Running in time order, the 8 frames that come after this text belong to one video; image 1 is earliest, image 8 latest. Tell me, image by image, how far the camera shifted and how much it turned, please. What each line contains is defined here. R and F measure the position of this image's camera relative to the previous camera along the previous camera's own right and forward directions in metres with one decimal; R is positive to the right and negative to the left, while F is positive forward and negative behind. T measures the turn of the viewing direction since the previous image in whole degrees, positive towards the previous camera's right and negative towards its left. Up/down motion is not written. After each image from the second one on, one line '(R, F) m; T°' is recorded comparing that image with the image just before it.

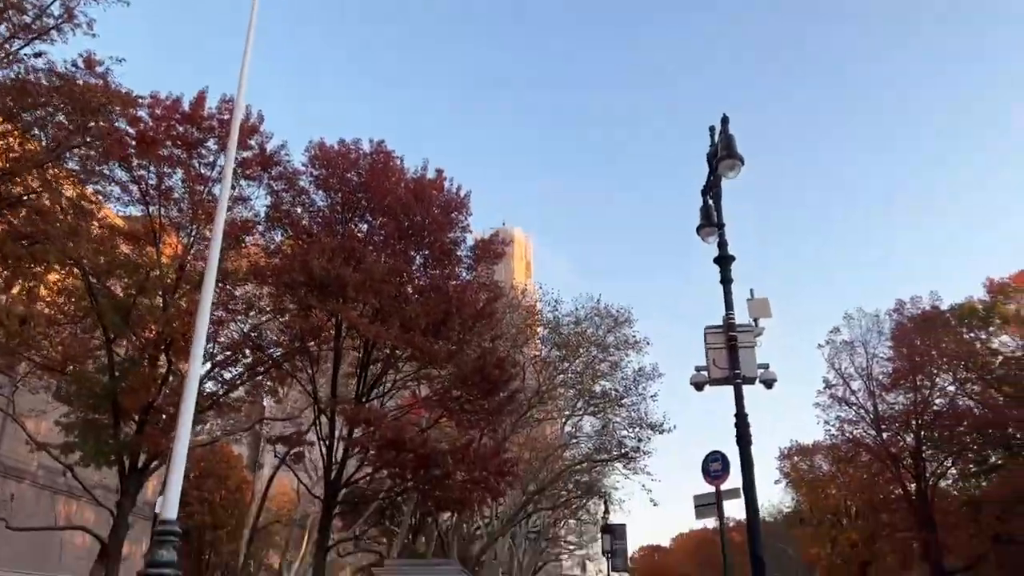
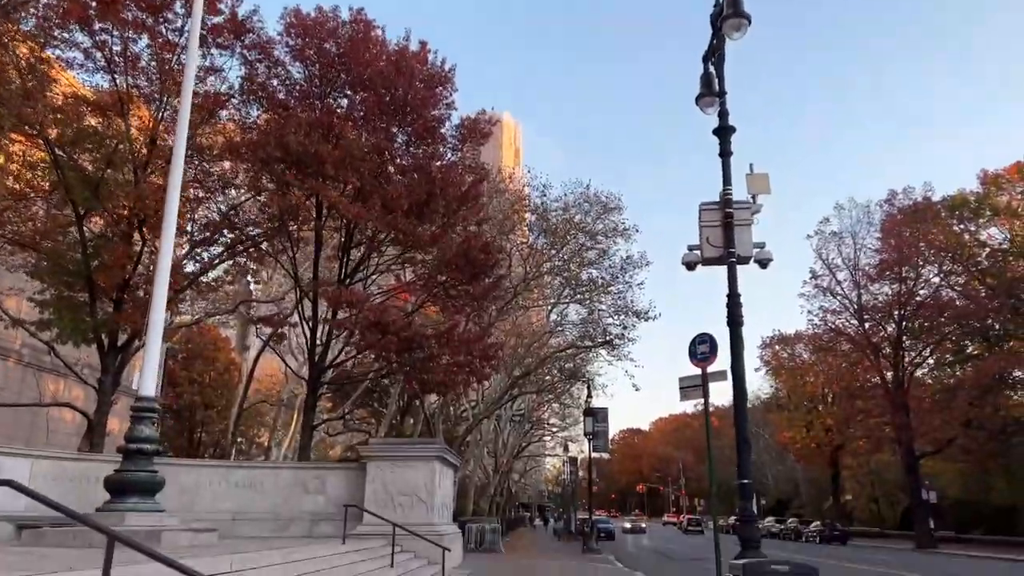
(+0.1, +0.5) m; +1°
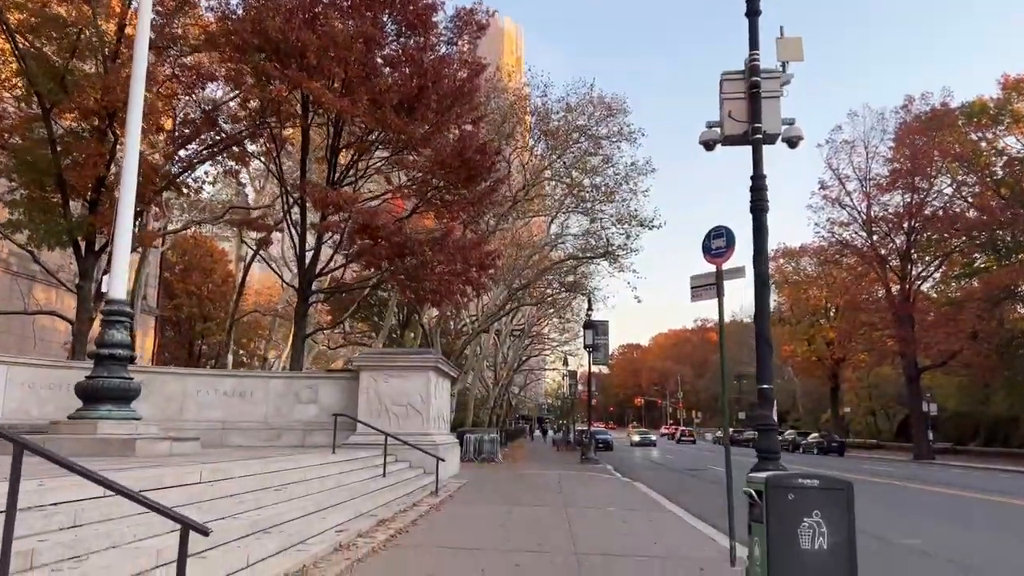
(+0.1, +0.9) m; 0°
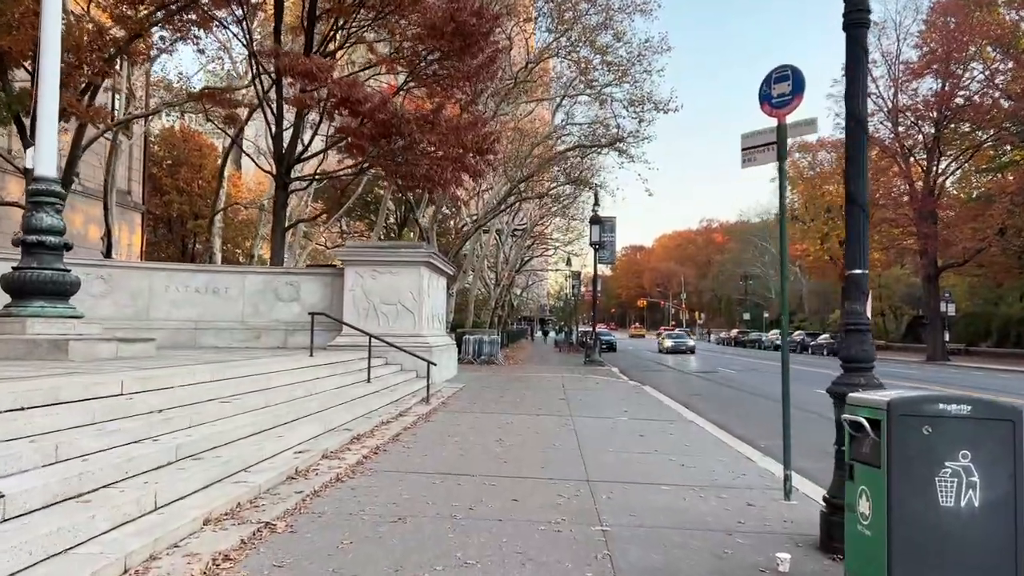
(0.0, +1.8) m; 0°
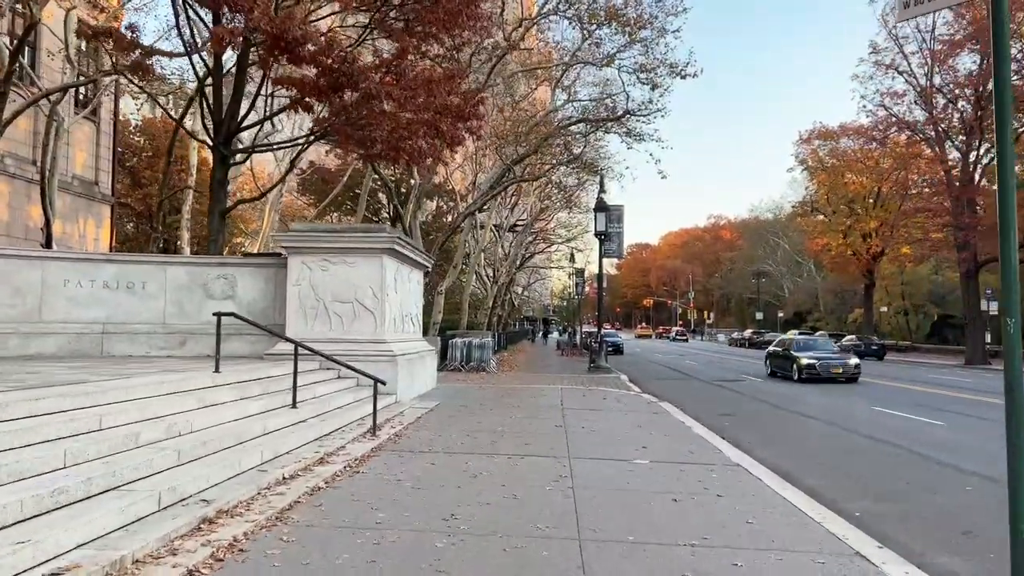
(+0.3, +3.3) m; 0°
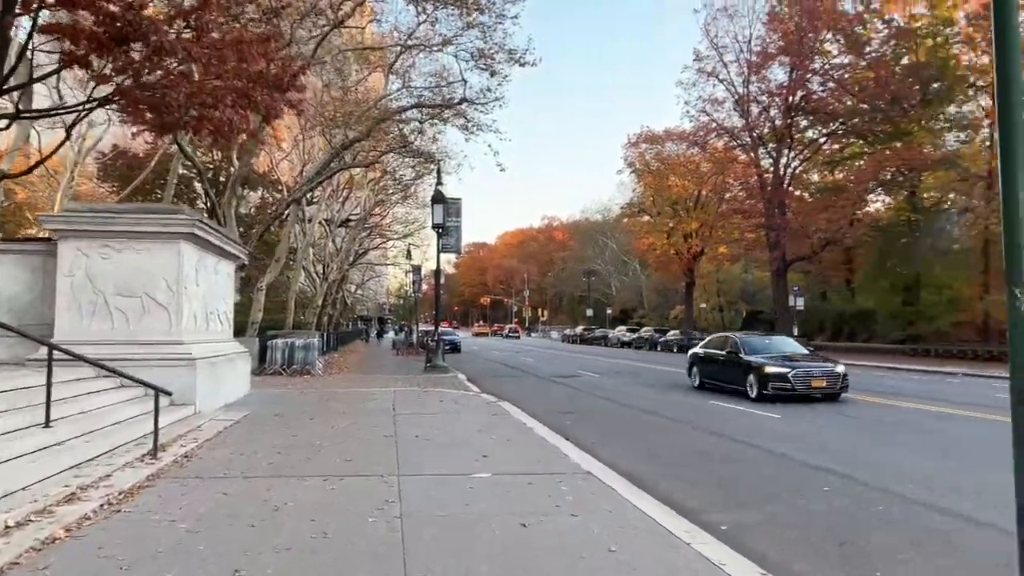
(+0.1, +1.2) m; +12°
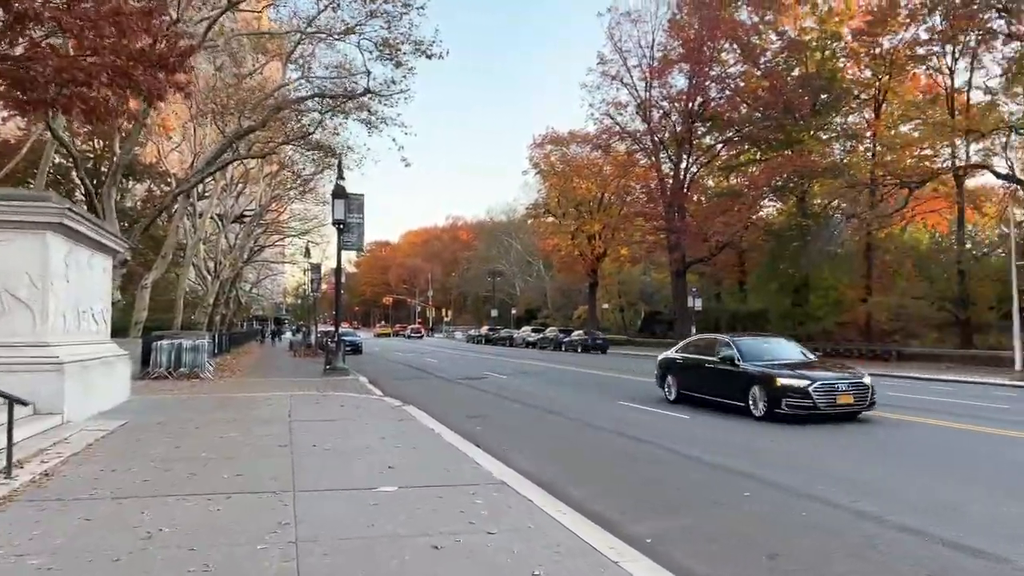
(-0.1, +0.5) m; +7°
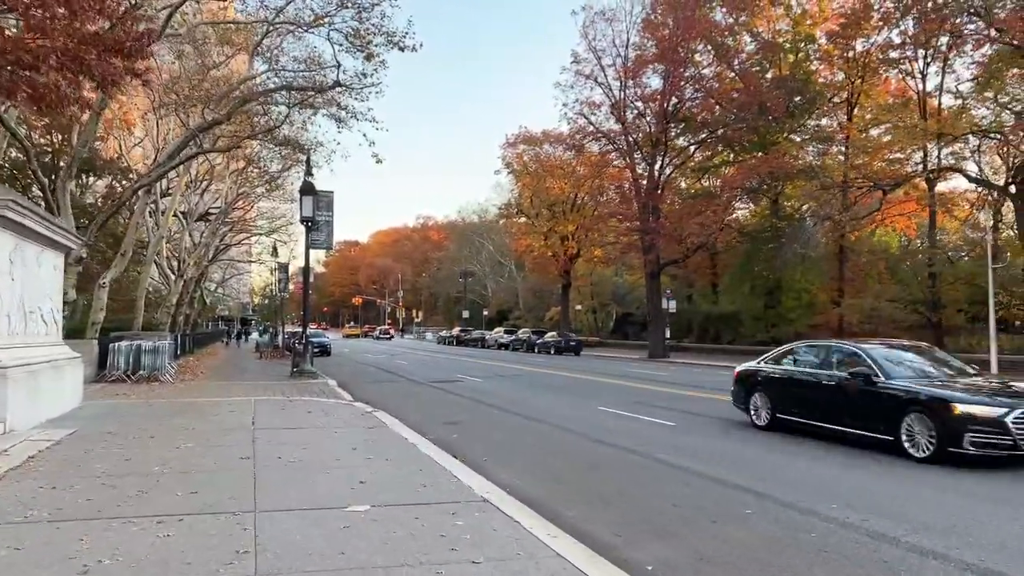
(-0.1, +0.5) m; +2°
